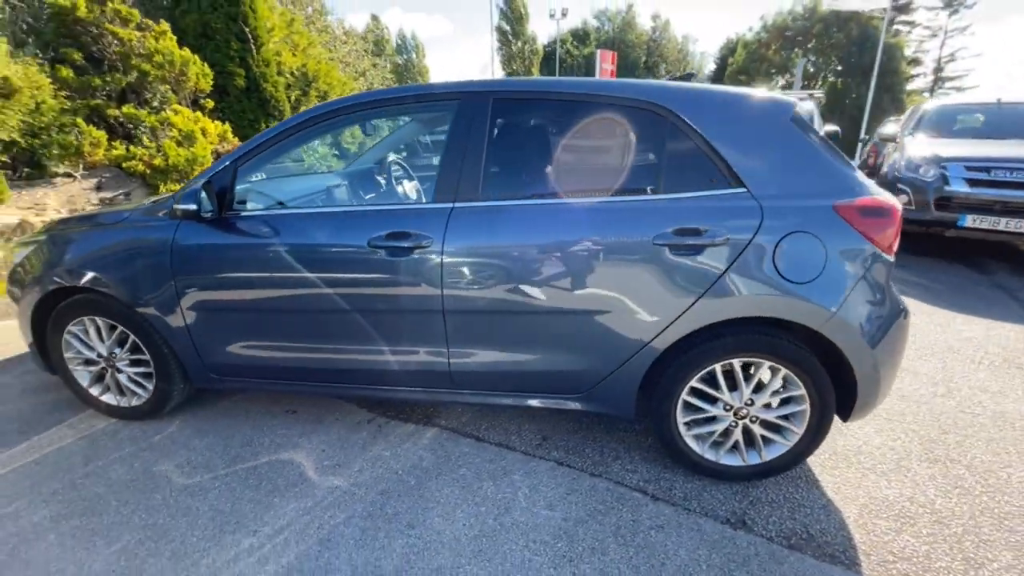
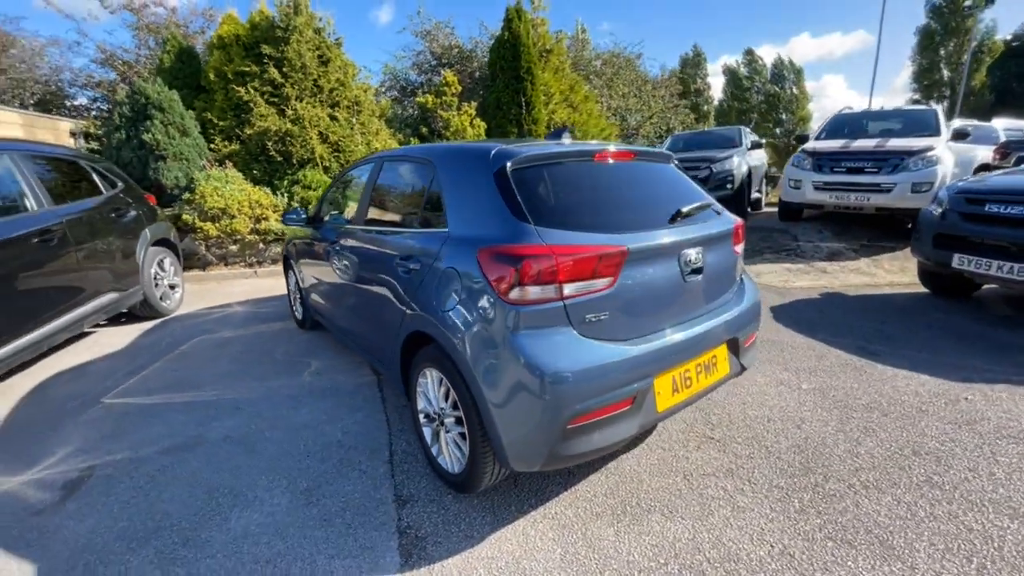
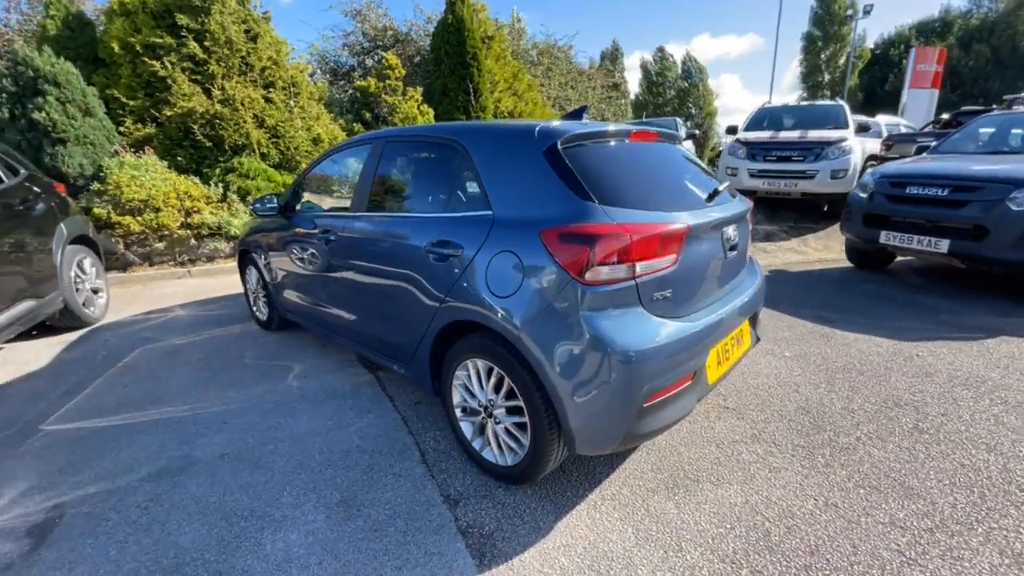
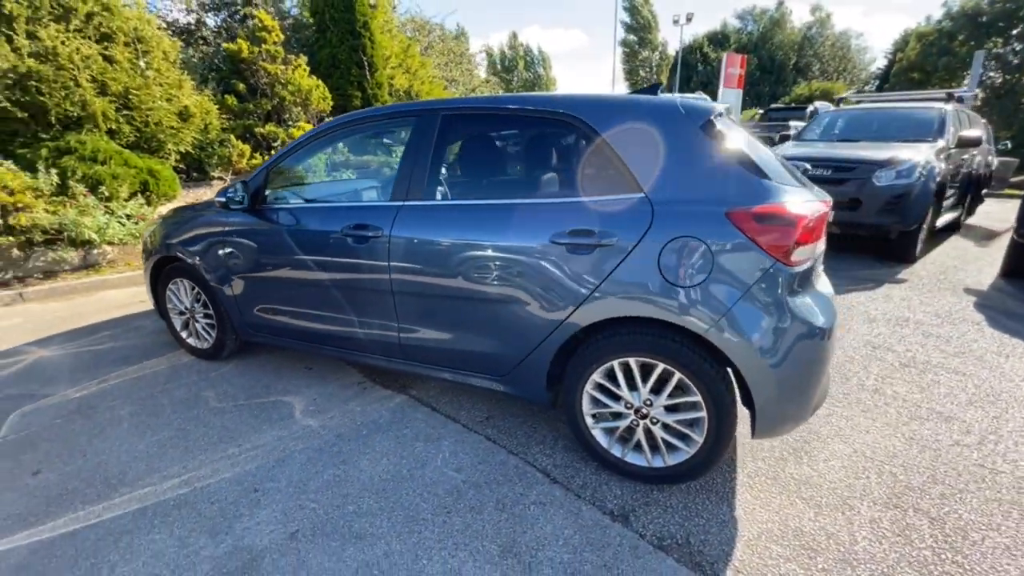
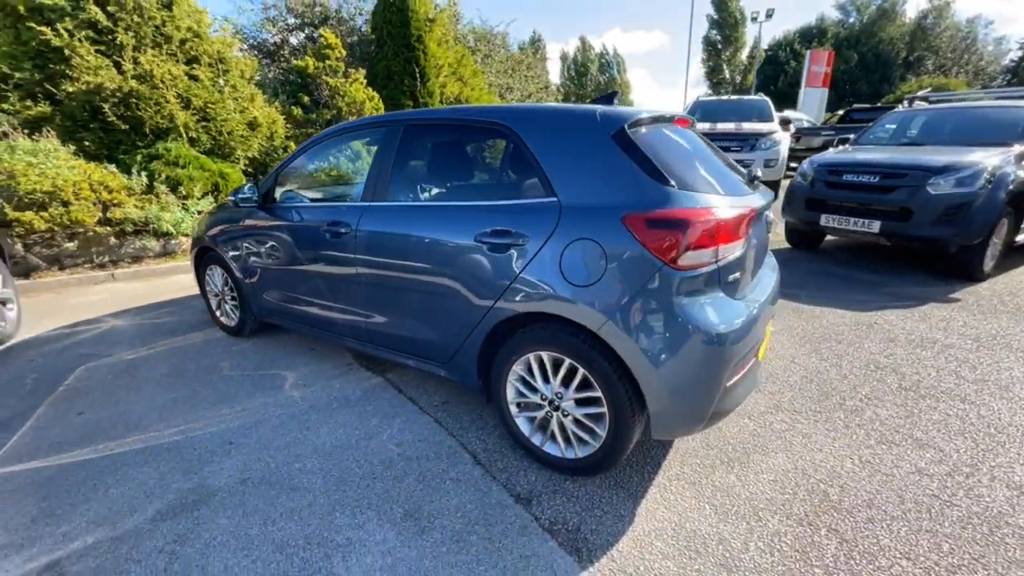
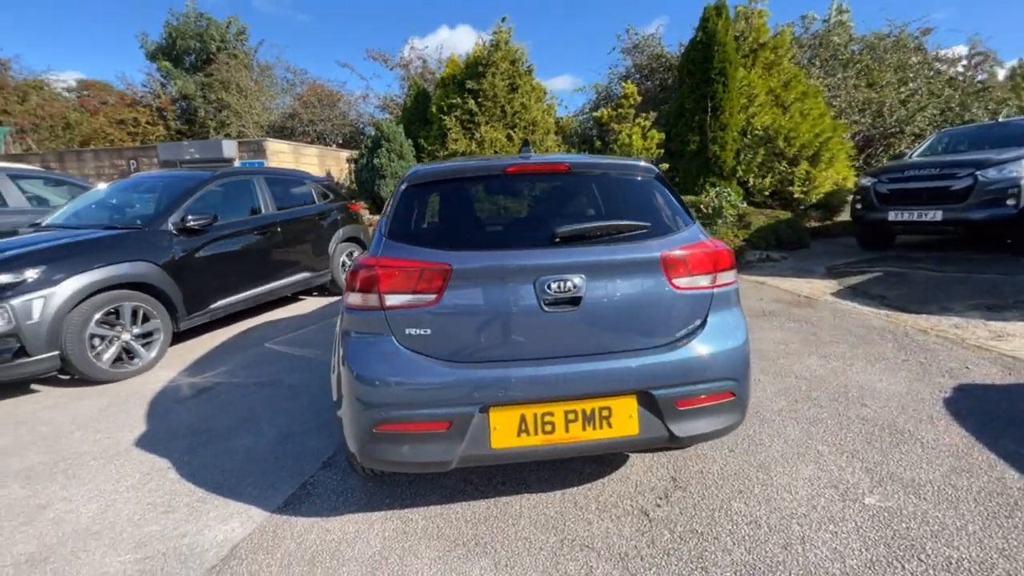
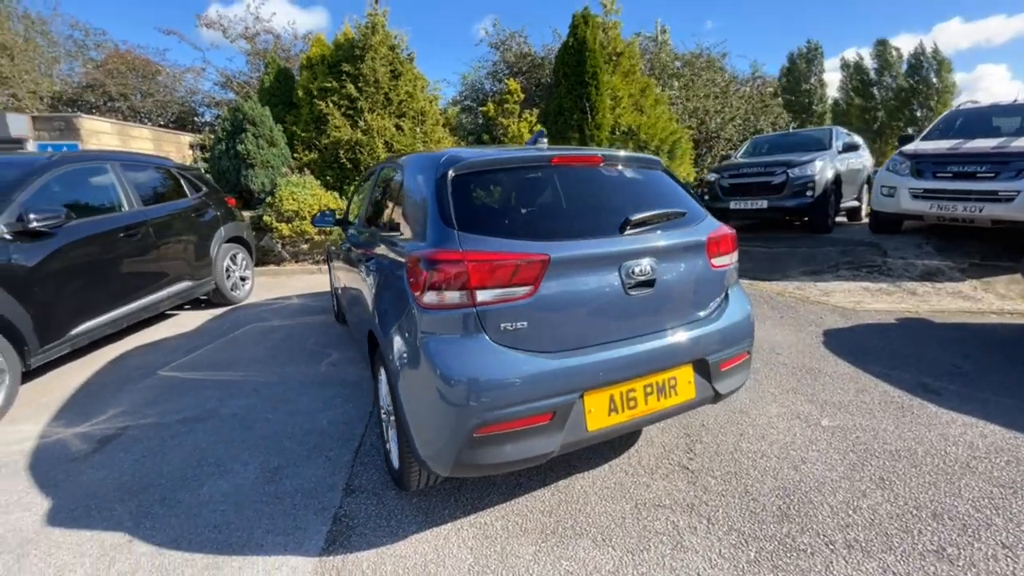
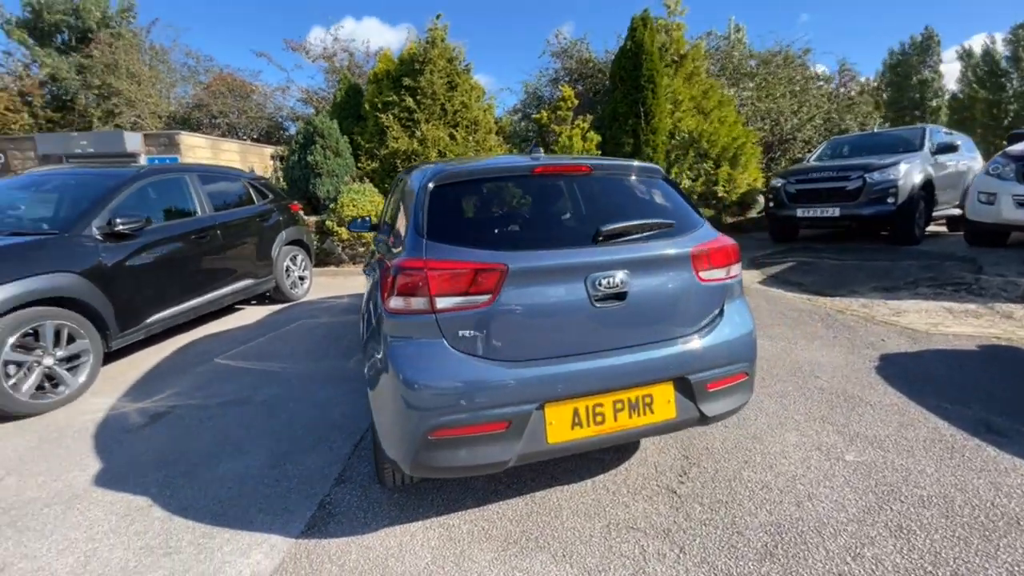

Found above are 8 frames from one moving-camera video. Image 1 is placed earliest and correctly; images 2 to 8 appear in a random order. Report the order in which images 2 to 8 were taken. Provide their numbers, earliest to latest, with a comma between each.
4, 5, 3, 2, 7, 8, 6
